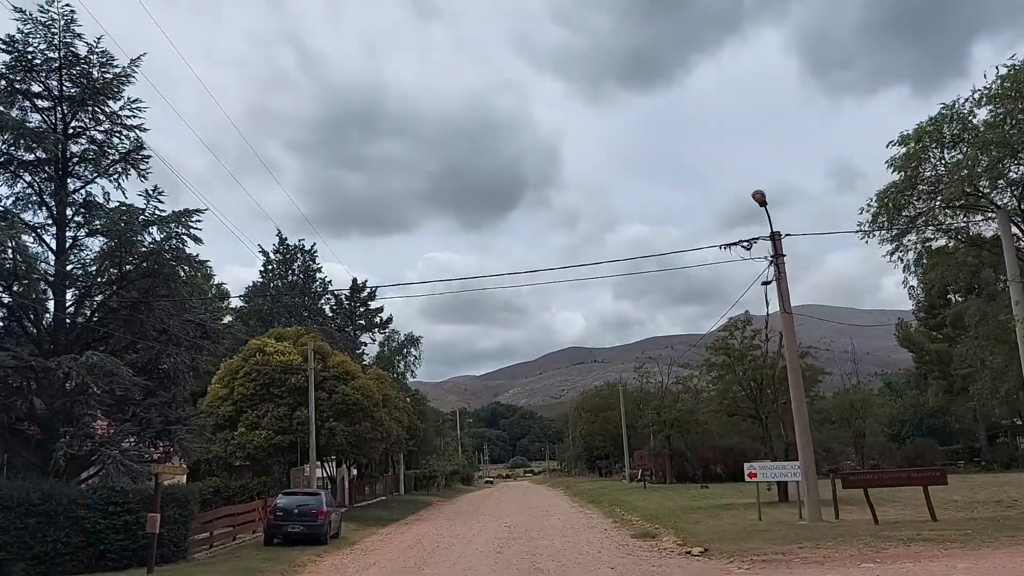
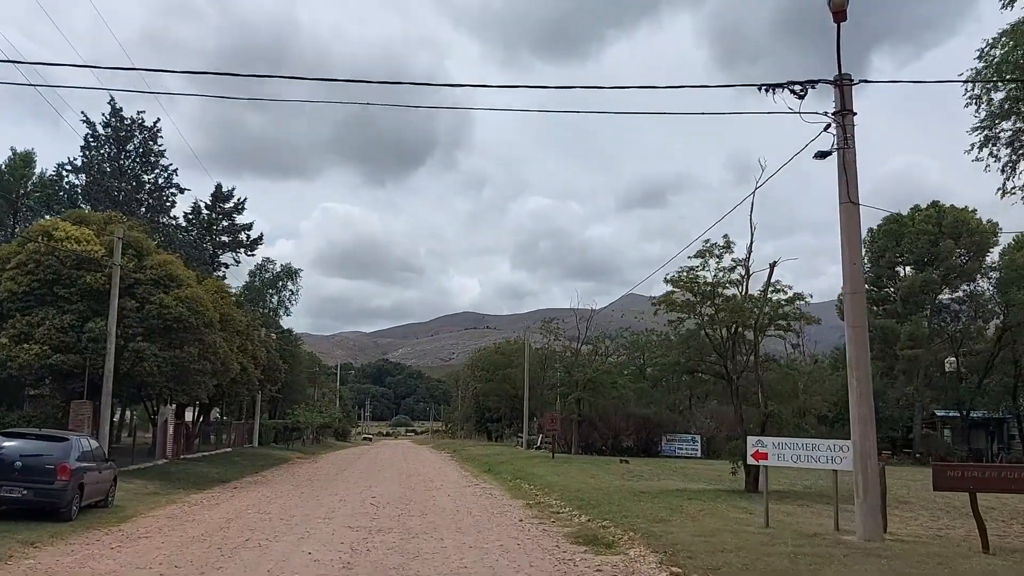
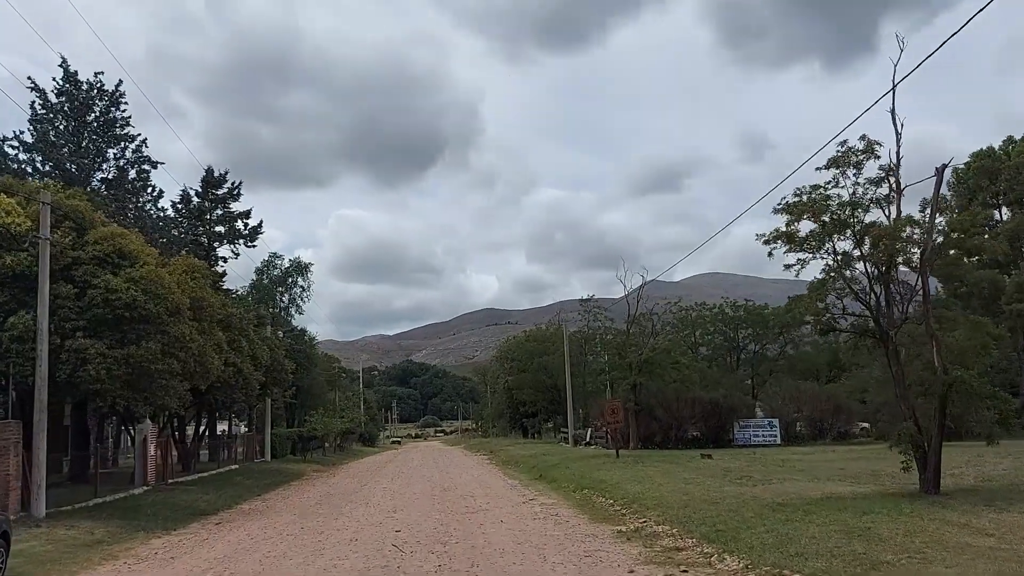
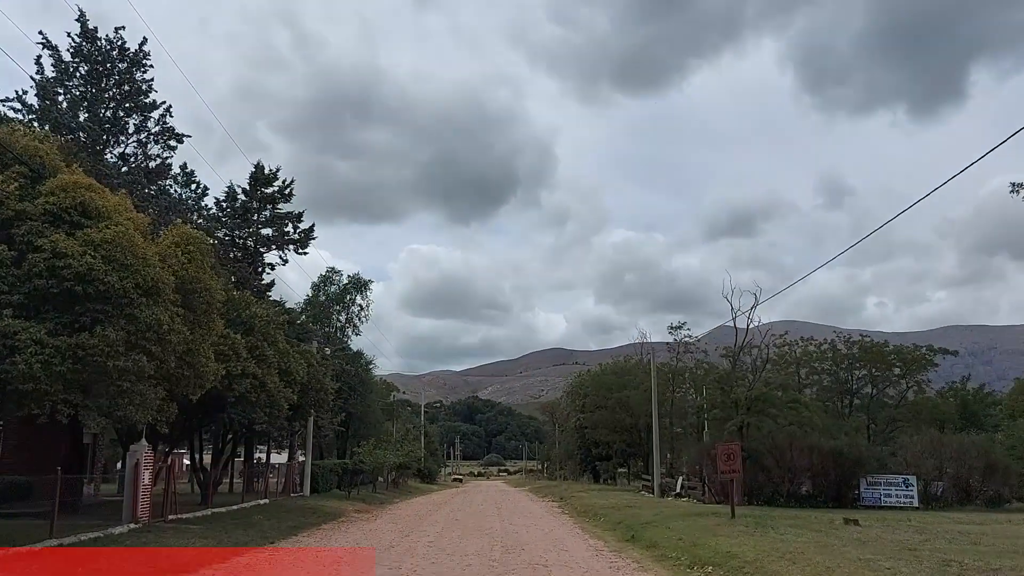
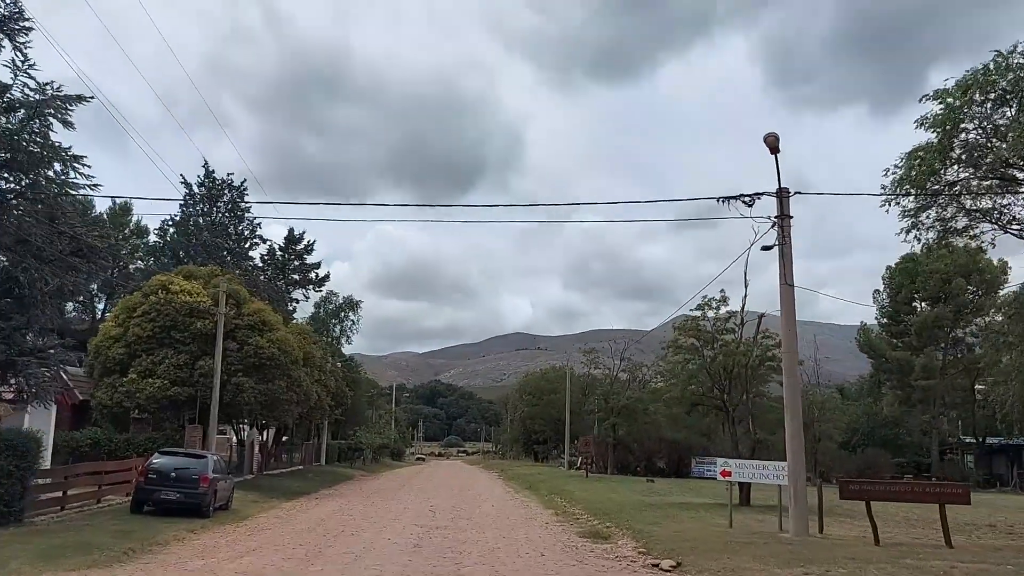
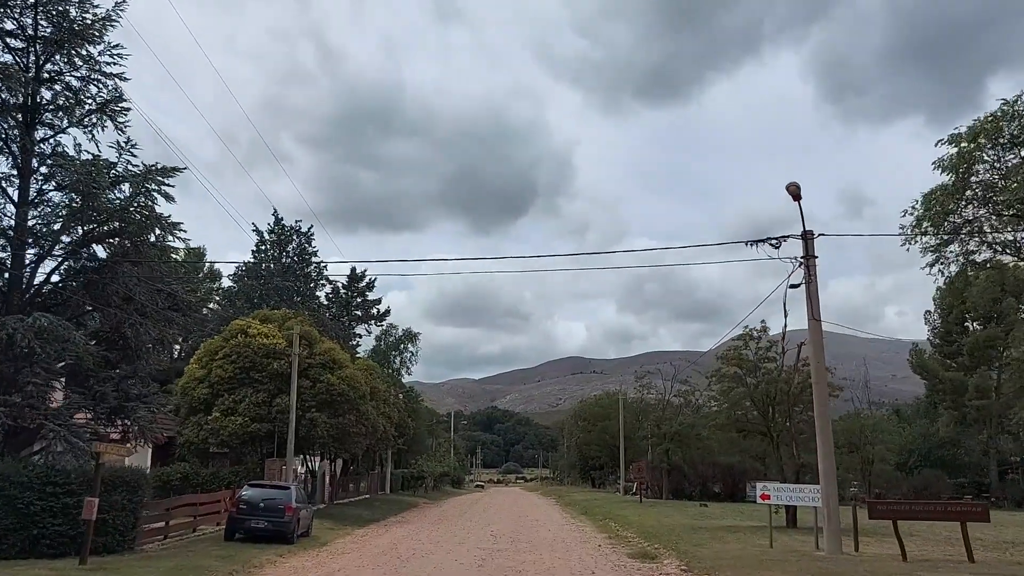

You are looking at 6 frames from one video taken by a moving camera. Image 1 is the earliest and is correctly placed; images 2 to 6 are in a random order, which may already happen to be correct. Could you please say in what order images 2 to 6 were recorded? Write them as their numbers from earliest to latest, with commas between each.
6, 5, 2, 3, 4
